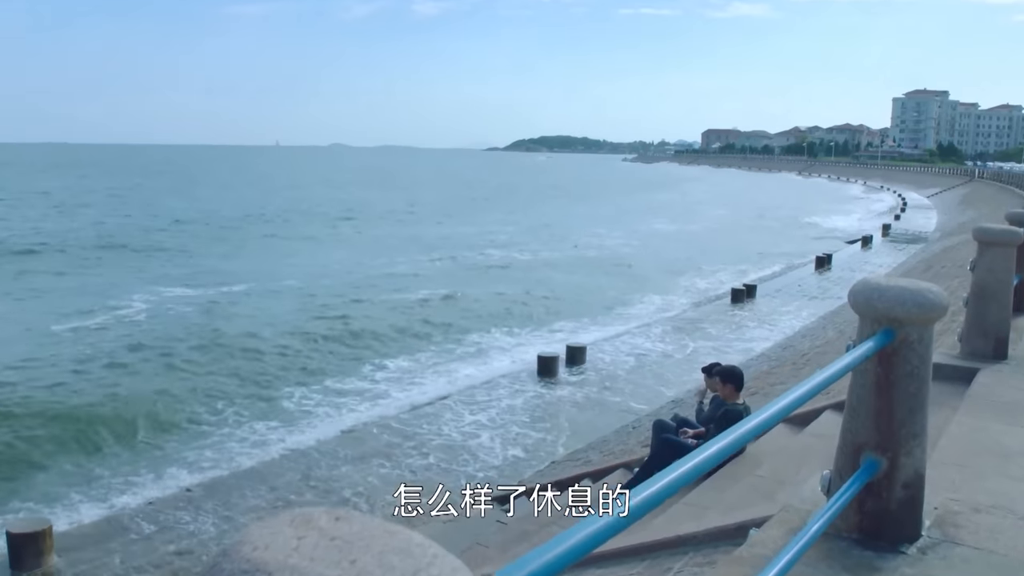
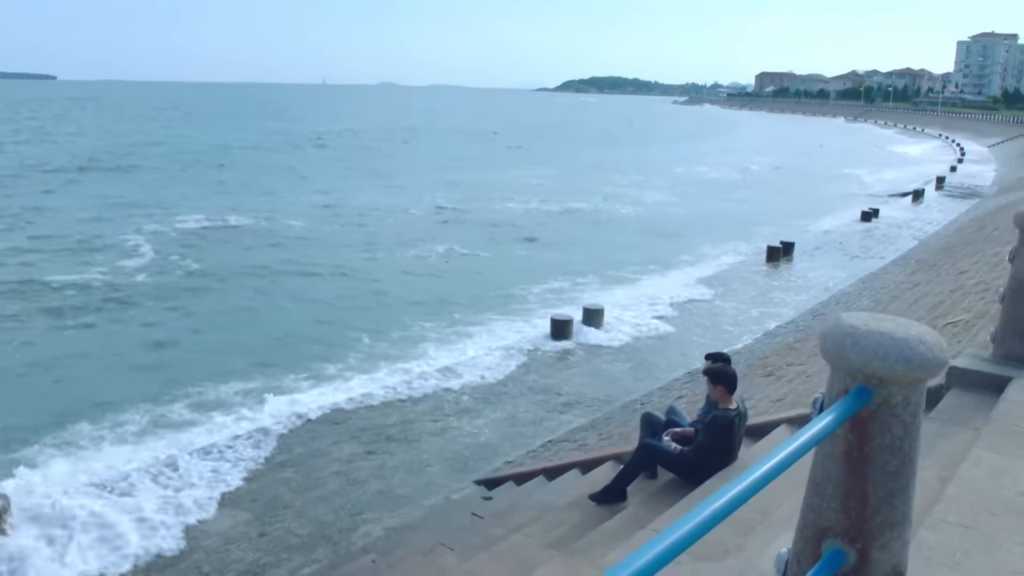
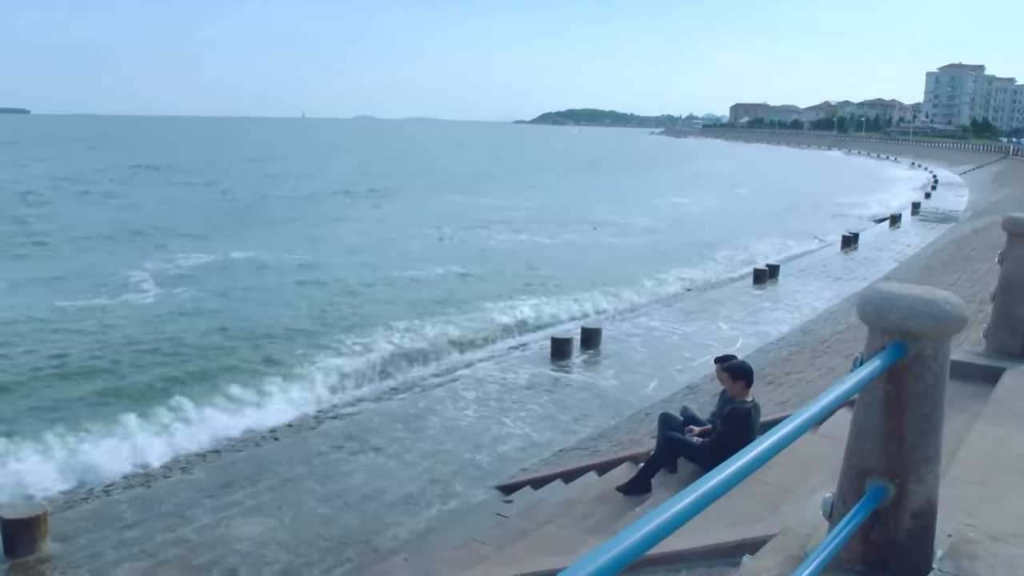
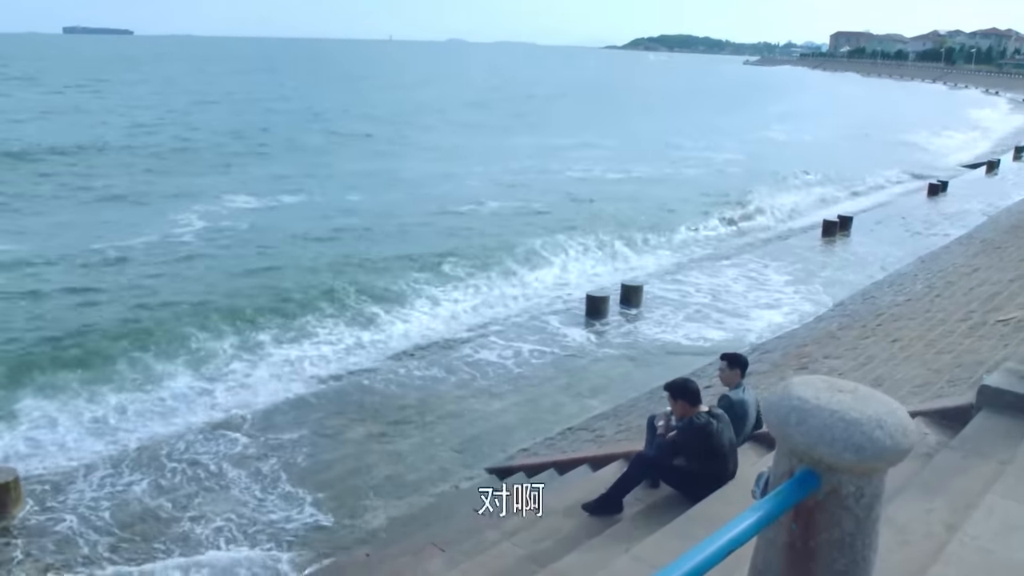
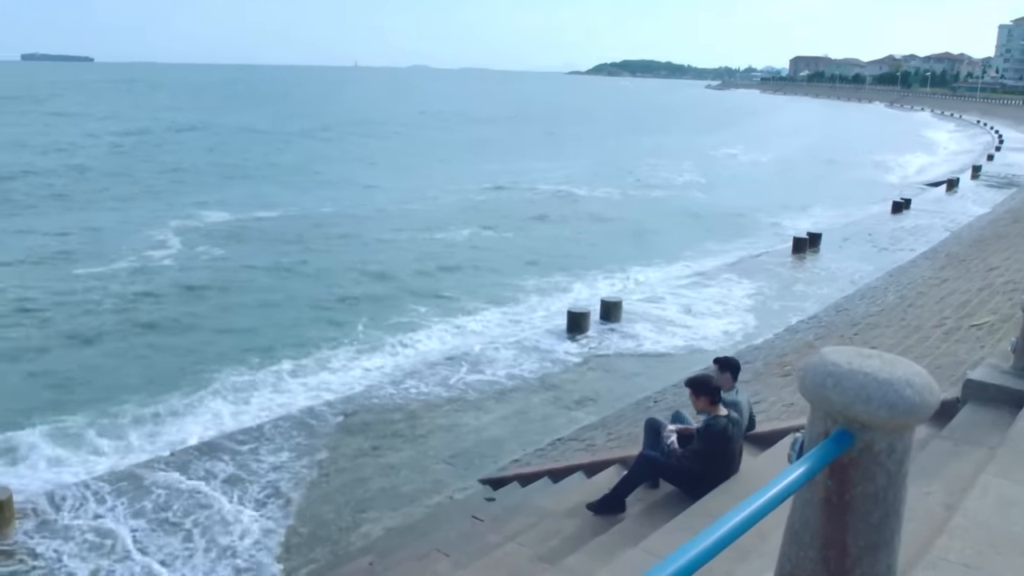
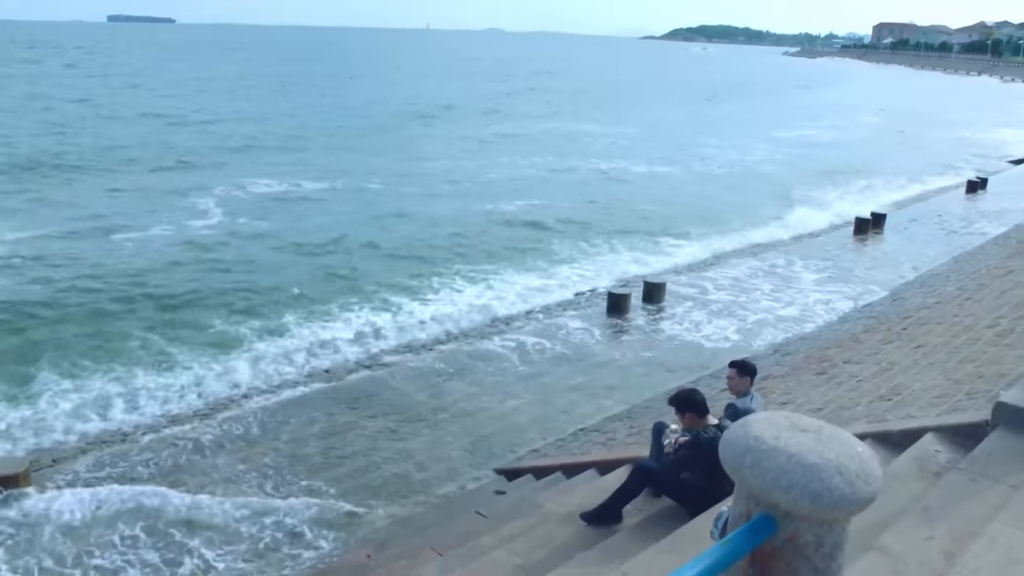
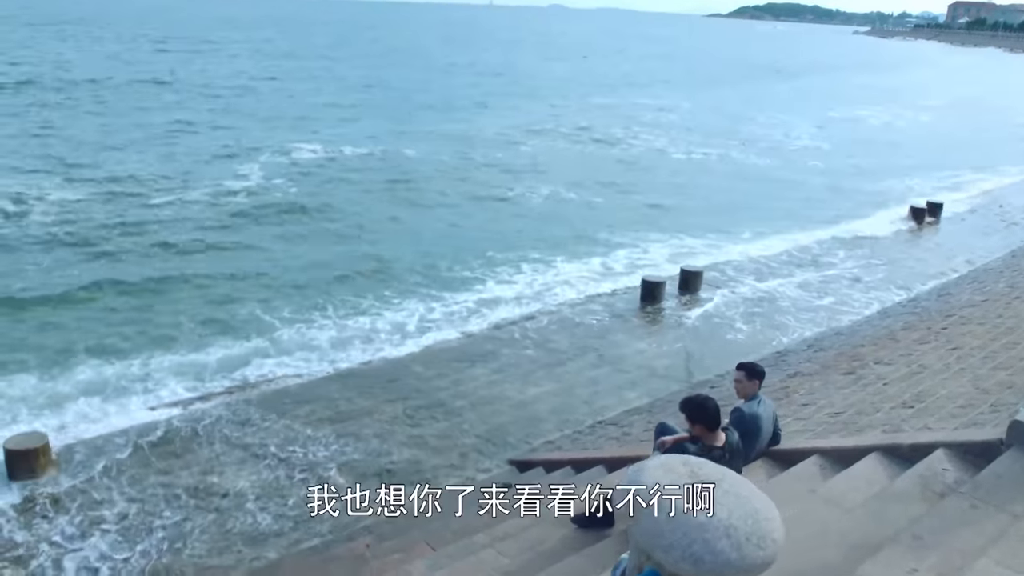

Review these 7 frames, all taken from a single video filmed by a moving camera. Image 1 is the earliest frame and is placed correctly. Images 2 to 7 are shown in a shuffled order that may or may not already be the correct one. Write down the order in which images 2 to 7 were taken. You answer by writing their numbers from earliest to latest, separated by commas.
3, 2, 5, 4, 6, 7
